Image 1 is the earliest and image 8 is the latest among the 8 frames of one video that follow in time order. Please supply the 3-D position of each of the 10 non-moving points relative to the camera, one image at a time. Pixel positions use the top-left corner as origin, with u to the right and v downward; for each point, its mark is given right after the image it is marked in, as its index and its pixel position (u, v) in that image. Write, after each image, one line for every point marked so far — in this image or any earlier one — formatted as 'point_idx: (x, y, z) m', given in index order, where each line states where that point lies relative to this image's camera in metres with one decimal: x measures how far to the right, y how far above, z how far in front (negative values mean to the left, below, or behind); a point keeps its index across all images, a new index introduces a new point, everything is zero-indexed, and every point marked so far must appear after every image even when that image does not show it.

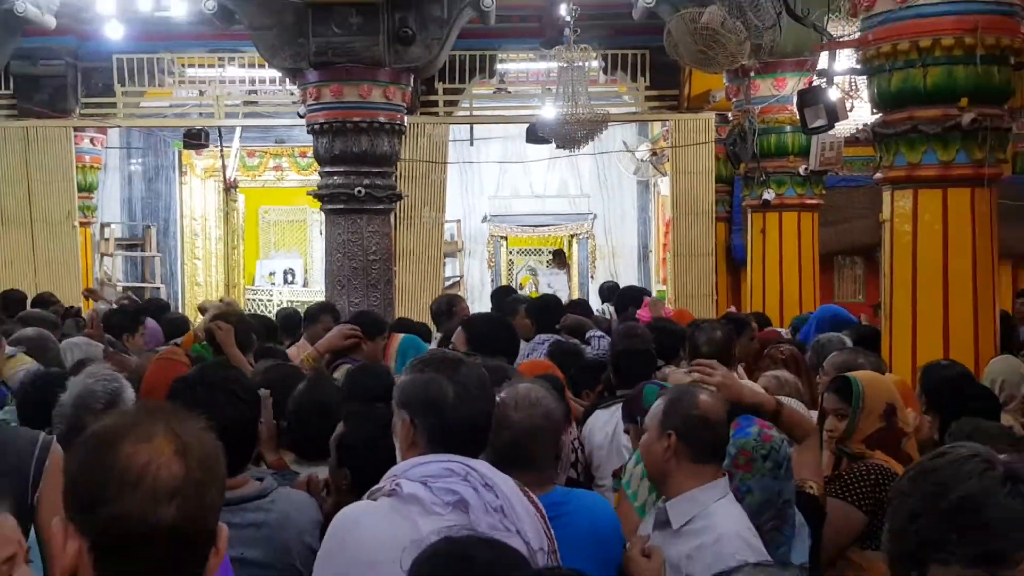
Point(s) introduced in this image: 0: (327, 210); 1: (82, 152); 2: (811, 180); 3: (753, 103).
0: (-1.3, +0.6, +5.6) m
1: (-4.4, +1.5, +8.7) m
2: (+2.2, +0.8, +5.7) m
3: (+1.7, +1.3, +5.5) m
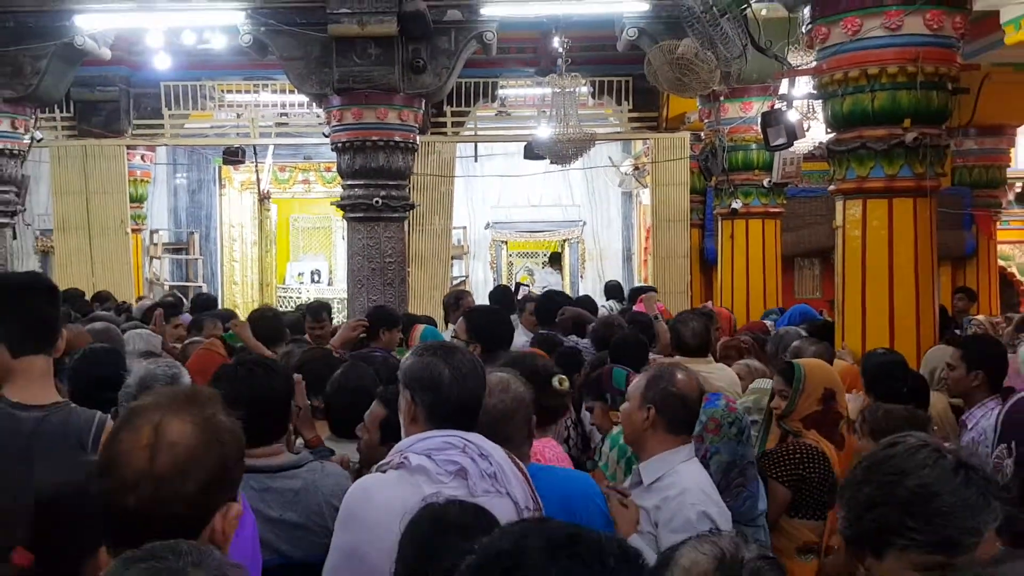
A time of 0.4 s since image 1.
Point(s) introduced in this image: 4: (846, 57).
0: (-1.3, +0.6, +6.4) m
1: (-4.4, +1.5, +9.5) m
2: (+2.2, +0.8, +6.4) m
3: (+1.7, +1.3, +6.3) m
4: (+1.8, +1.3, +4.2) m
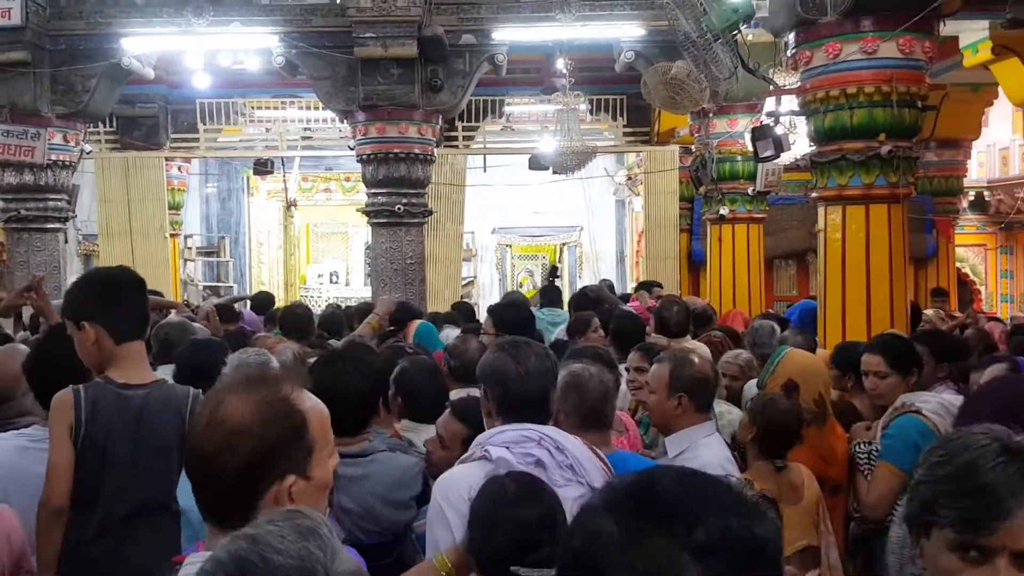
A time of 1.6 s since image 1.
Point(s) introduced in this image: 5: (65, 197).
0: (-1.2, +0.6, +7.0) m
1: (-4.4, +1.4, +10.1) m
2: (+2.2, +0.8, +7.1) m
3: (+1.8, +1.3, +7.0) m
4: (+1.9, +1.3, +4.9) m
5: (-4.2, +0.8, +7.3) m
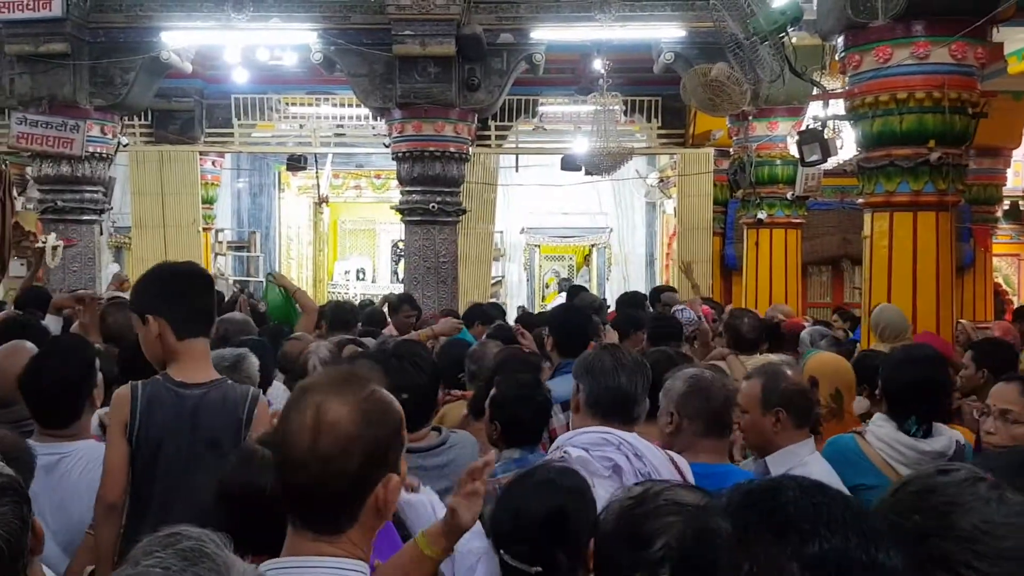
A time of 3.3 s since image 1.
0: (-0.9, +0.6, +7.0) m
1: (-4.0, +1.5, +10.2) m
2: (+2.6, +0.8, +7.0) m
3: (+2.1, +1.3, +6.9) m
4: (+2.2, +1.3, +4.8) m
5: (-3.9, +0.9, +7.4) m
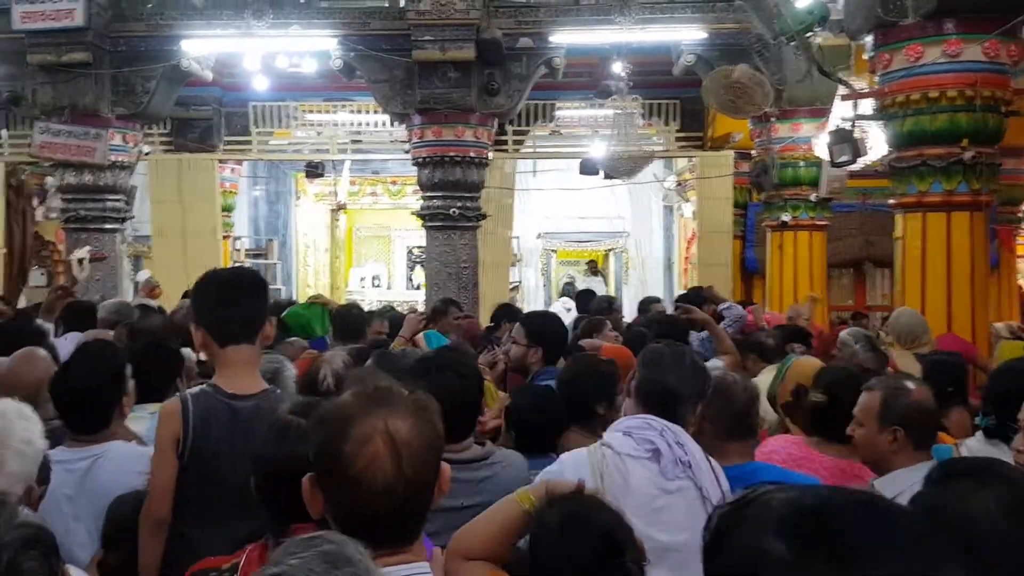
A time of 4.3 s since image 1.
0: (-0.8, +0.5, +7.0) m
1: (-3.8, +1.4, +10.2) m
2: (+2.7, +0.7, +6.9) m
3: (+2.3, +1.3, +6.8) m
4: (+2.4, +1.2, +4.7) m
5: (-3.7, +0.8, +7.4) m
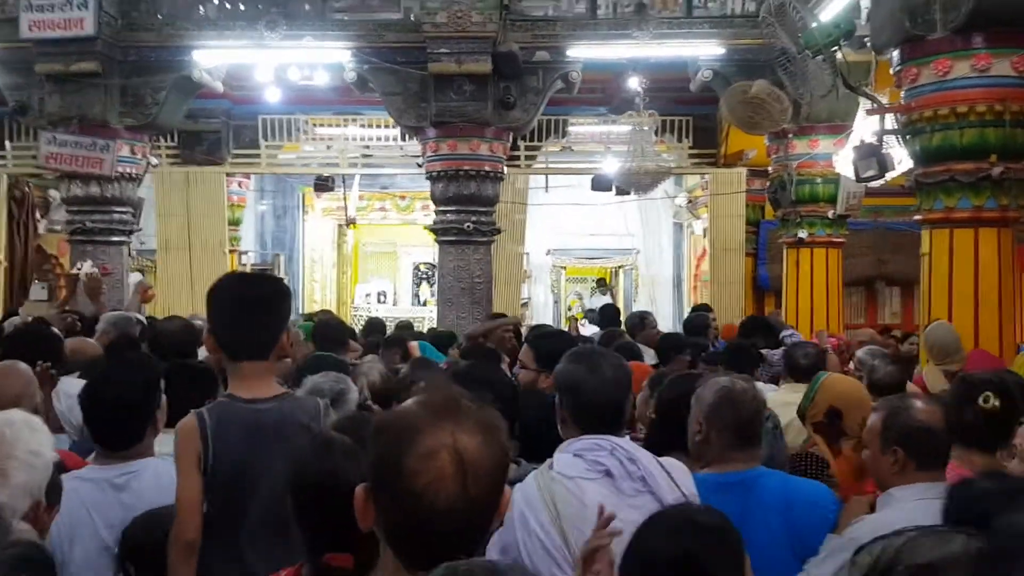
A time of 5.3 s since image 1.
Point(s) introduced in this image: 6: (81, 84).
0: (-0.6, +0.4, +6.9) m
1: (-3.6, +1.2, +10.1) m
2: (+2.9, +0.6, +6.9) m
3: (+2.4, +1.1, +6.8) m
4: (+2.5, +1.1, +4.7) m
5: (-3.5, +0.7, +7.3) m
6: (-3.8, +1.8, +6.9) m
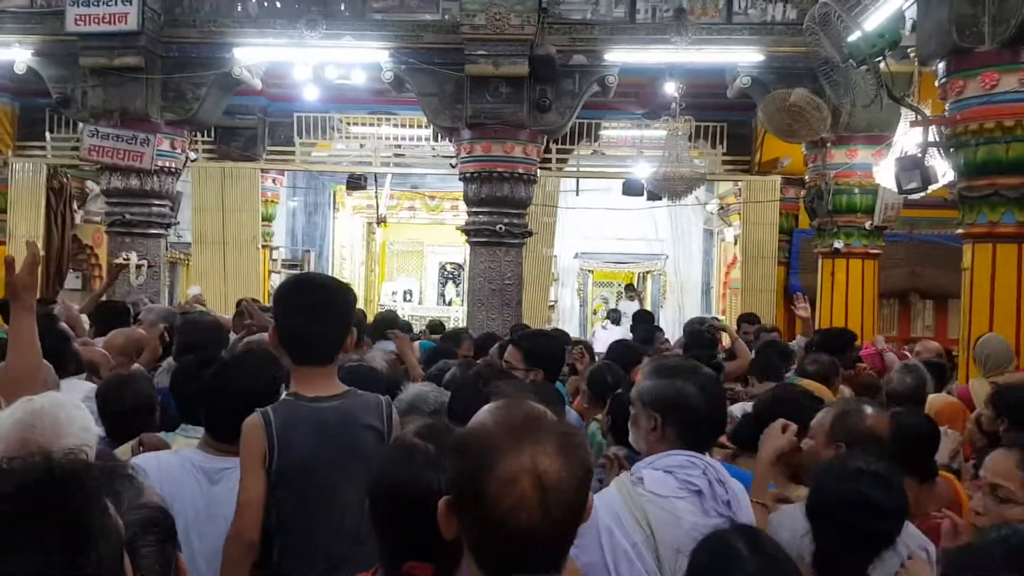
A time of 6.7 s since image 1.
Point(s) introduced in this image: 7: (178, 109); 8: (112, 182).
0: (-0.3, +0.4, +6.9) m
1: (-3.3, +1.3, +10.2) m
2: (+3.2, +0.5, +6.8) m
3: (+2.7, +1.0, +6.7) m
4: (+2.8, +1.1, +4.6) m
5: (-3.2, +0.8, +7.3) m
6: (-3.5, +1.9, +7.0) m
7: (-3.1, +1.6, +7.2) m
8: (-3.6, +1.0, +7.1) m
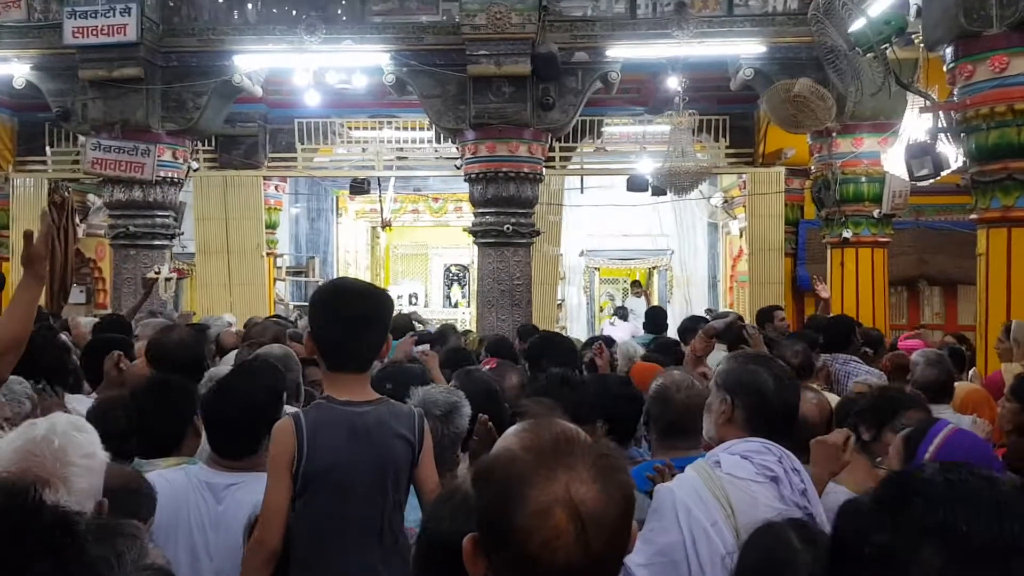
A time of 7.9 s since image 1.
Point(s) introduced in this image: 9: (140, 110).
0: (-0.3, +0.4, +6.9) m
1: (-3.2, +1.2, +10.2) m
2: (+3.2, +0.6, +6.8) m
3: (+2.8, +1.1, +6.7) m
4: (+2.8, +1.1, +4.6) m
5: (-3.2, +0.7, +7.3) m
6: (-3.5, +1.8, +7.0) m
7: (-3.1, +1.5, +7.2) m
8: (-3.6, +0.9, +7.1) m
9: (-3.3, +1.6, +7.0) m
